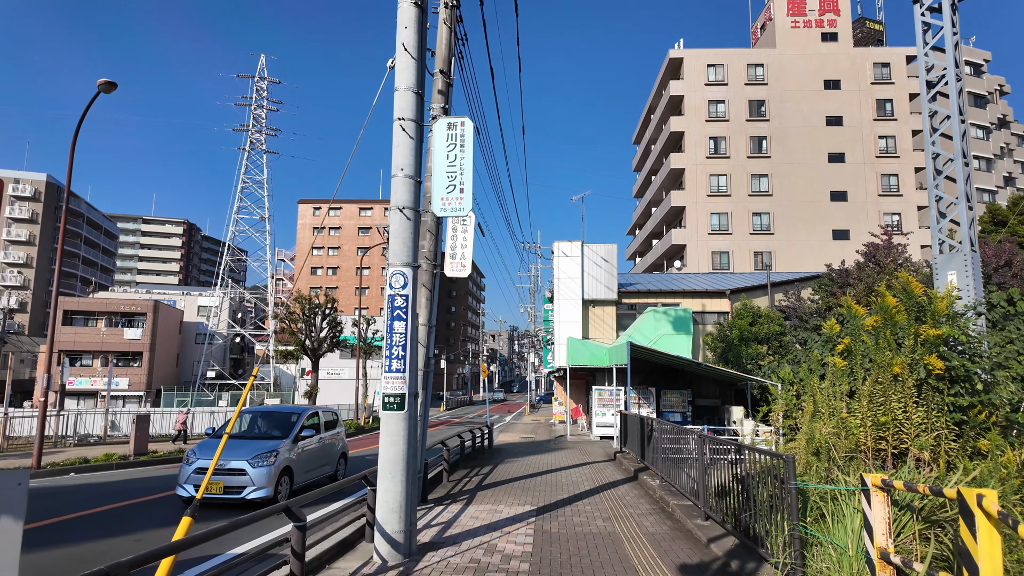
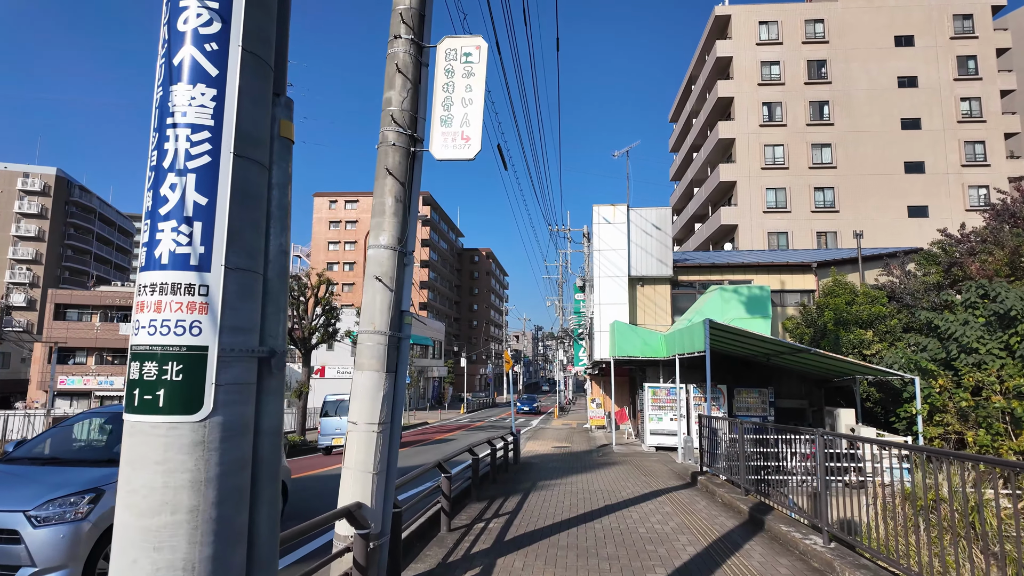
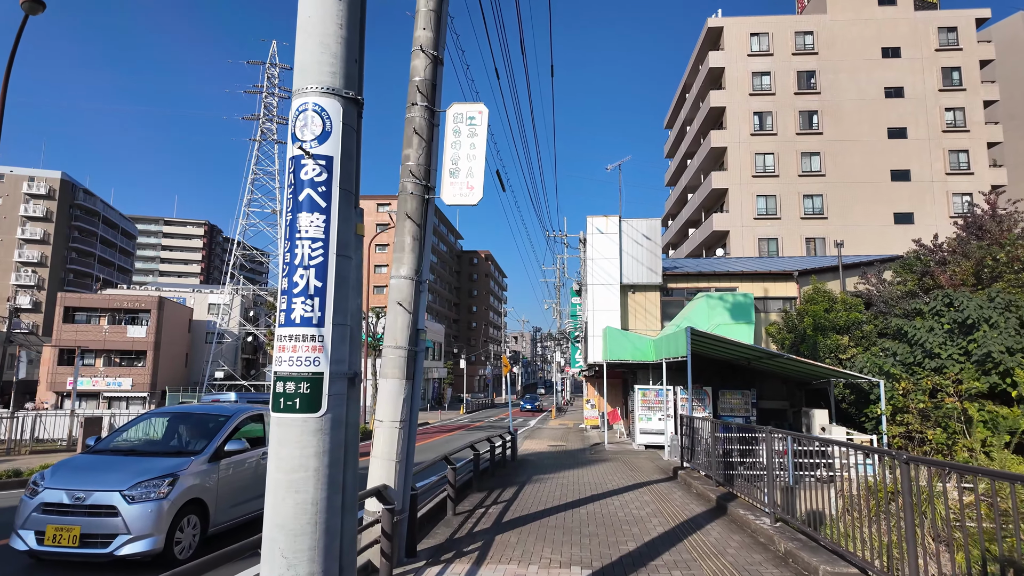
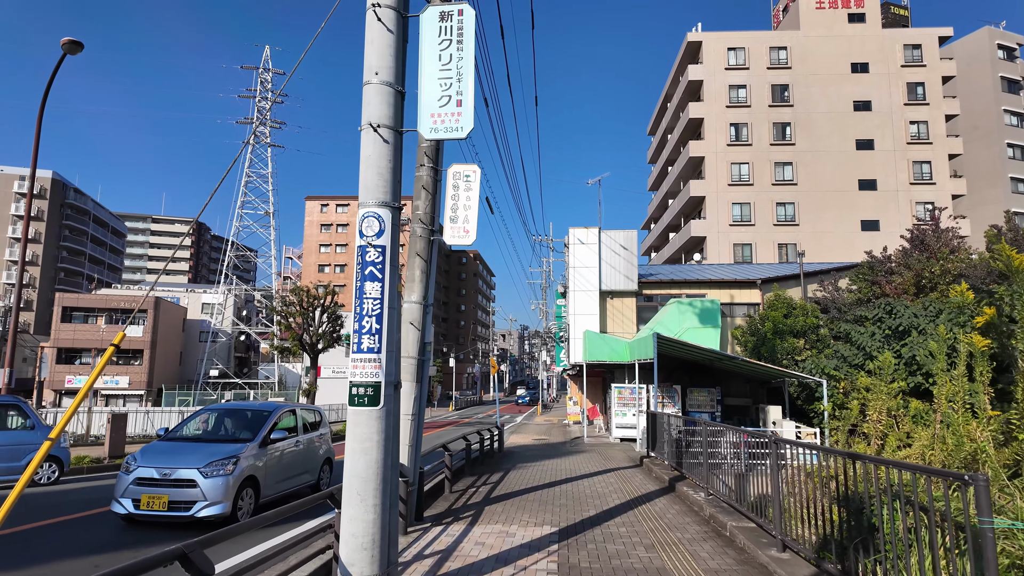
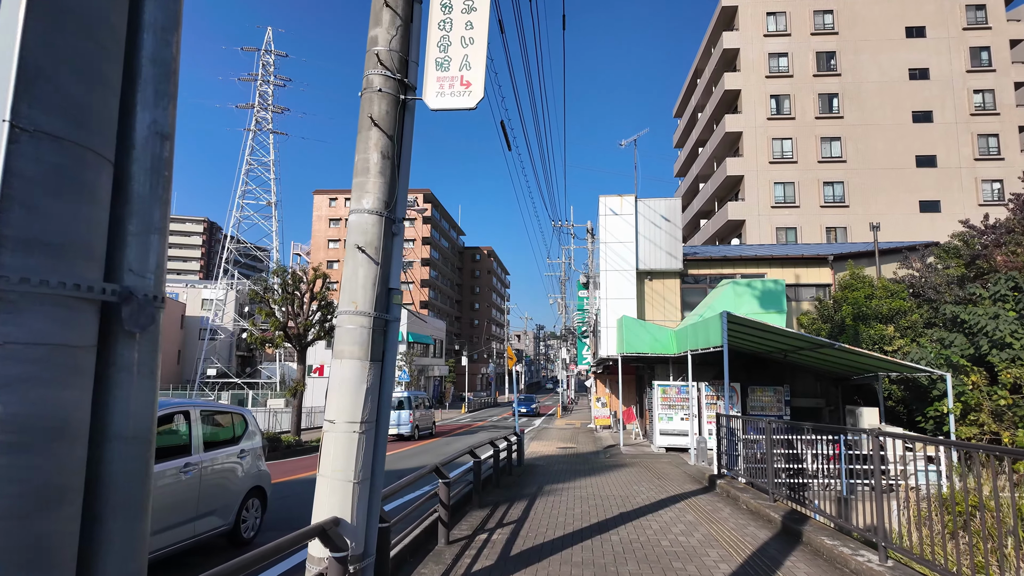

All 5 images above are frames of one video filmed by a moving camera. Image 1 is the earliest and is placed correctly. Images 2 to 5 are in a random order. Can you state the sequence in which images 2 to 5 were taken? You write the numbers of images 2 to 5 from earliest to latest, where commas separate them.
4, 3, 2, 5
